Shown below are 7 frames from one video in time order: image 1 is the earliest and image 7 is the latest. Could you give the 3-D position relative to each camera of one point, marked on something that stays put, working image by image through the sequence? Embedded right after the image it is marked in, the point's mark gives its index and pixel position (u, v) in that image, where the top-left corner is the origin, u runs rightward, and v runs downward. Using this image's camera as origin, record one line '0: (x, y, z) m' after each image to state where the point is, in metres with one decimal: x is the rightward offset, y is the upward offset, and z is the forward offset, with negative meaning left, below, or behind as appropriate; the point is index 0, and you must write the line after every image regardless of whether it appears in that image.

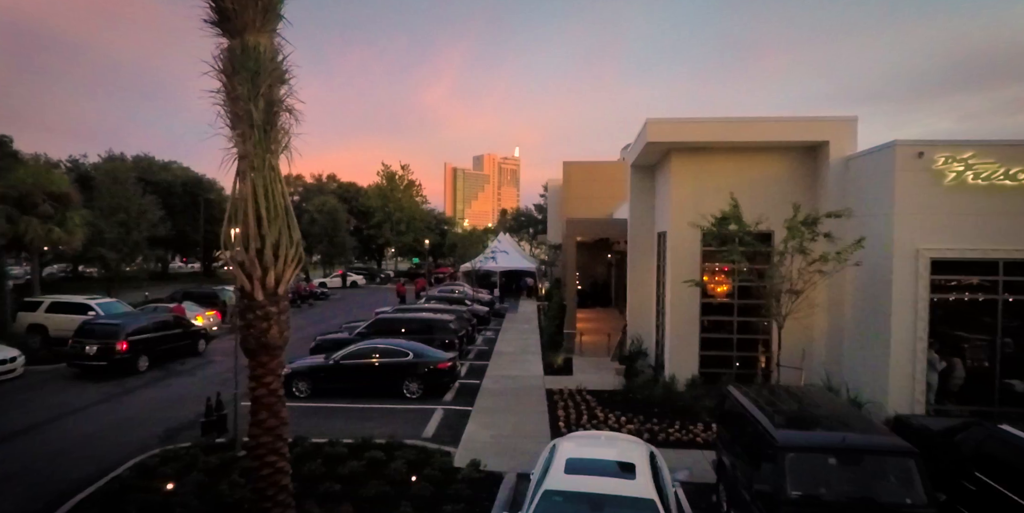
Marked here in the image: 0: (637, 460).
0: (+1.3, -2.2, +5.5) m
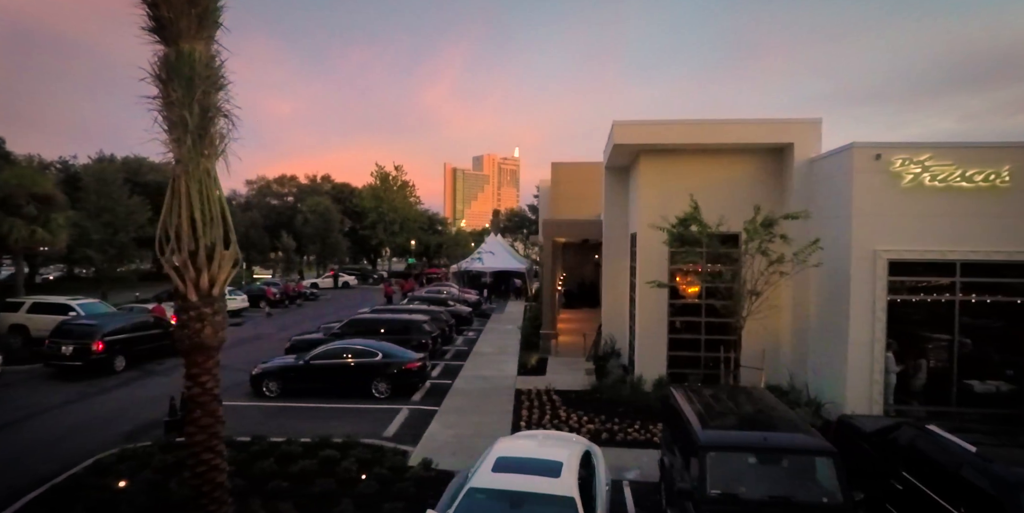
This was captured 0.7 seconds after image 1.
0: (+0.6, -2.2, +5.6) m
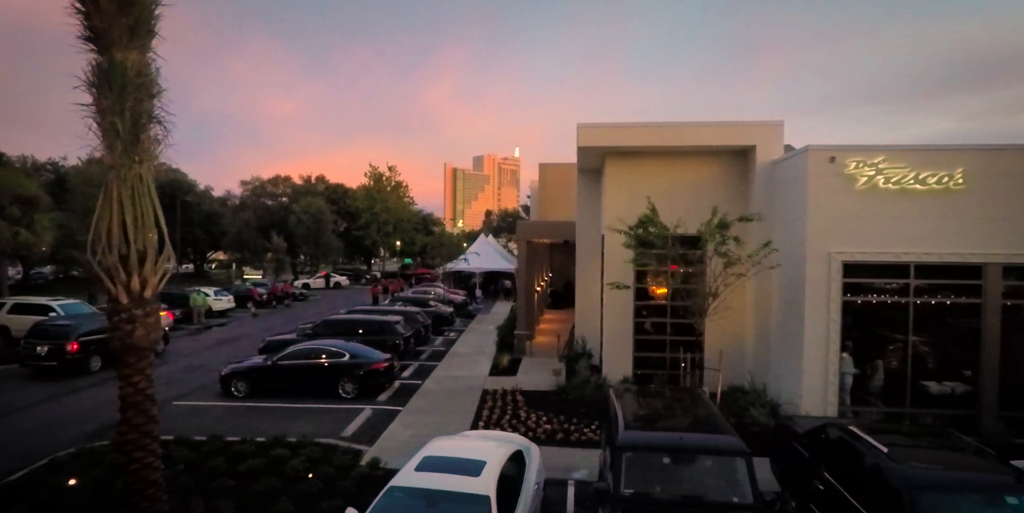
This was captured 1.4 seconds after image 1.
0: (-0.3, -2.3, +5.7) m
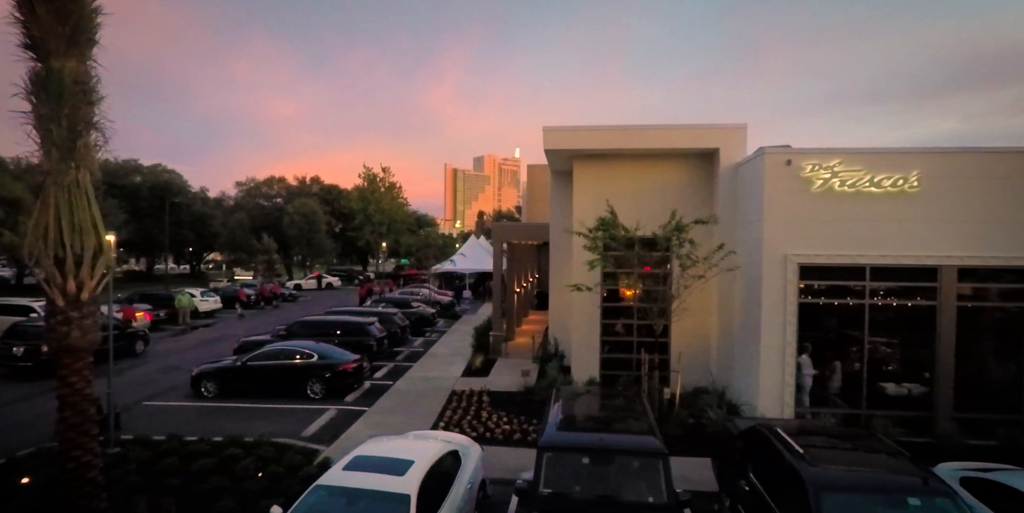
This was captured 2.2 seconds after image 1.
0: (-1.1, -2.3, +5.8) m
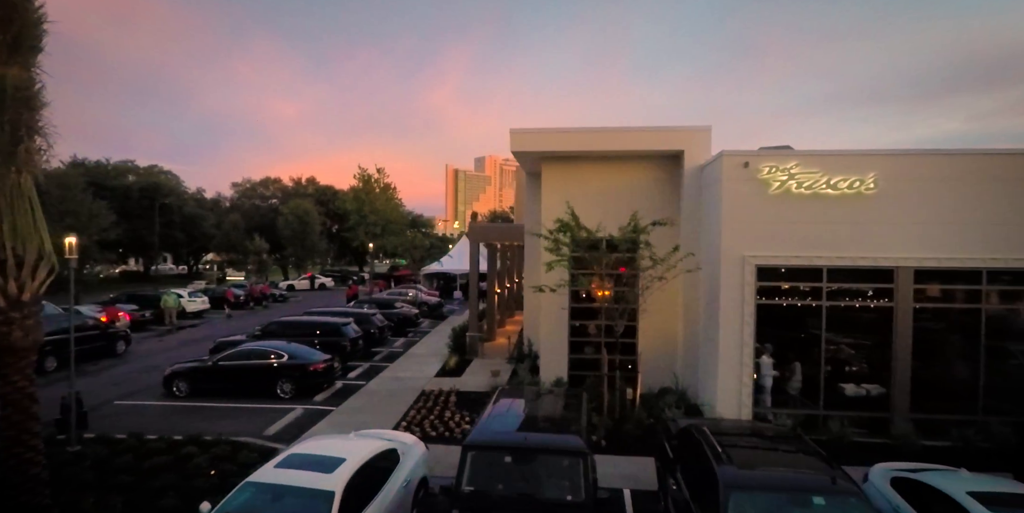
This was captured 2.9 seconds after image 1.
0: (-1.9, -2.3, +5.9) m
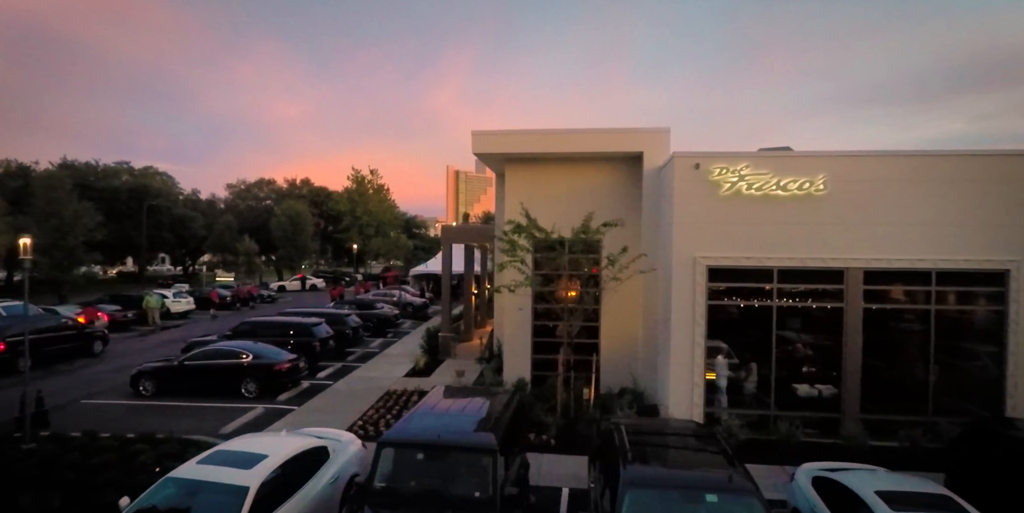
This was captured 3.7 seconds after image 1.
0: (-2.8, -2.4, +6.0) m
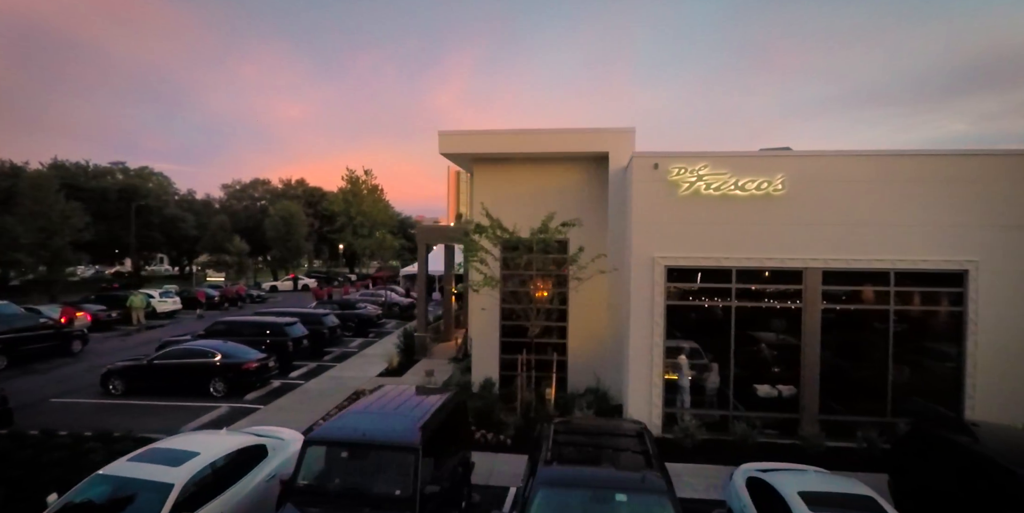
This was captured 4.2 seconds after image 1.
0: (-3.6, -2.3, +6.0) m
